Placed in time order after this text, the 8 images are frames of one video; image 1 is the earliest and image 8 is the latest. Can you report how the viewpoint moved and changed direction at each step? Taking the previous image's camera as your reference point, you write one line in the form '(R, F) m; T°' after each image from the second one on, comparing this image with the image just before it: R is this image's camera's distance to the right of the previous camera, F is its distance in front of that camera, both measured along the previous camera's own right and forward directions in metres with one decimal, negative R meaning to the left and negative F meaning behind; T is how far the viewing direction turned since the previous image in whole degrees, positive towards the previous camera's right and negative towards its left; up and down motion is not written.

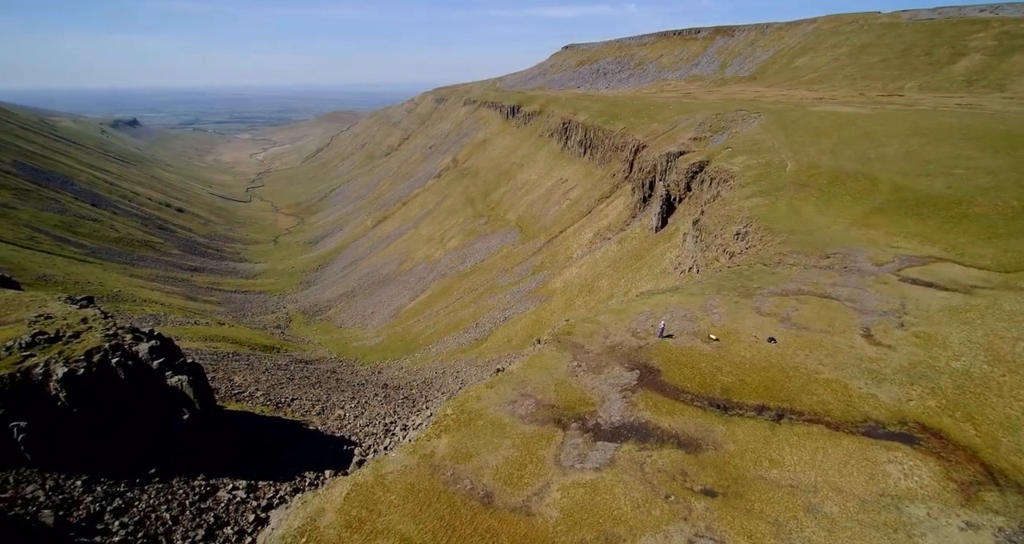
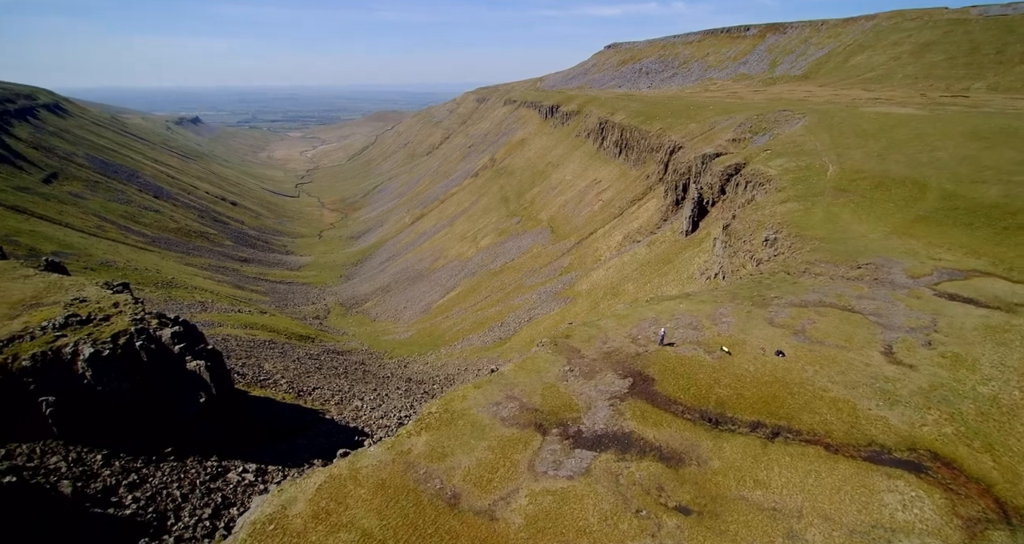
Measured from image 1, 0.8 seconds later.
(+4.4, +0.4) m; -6°
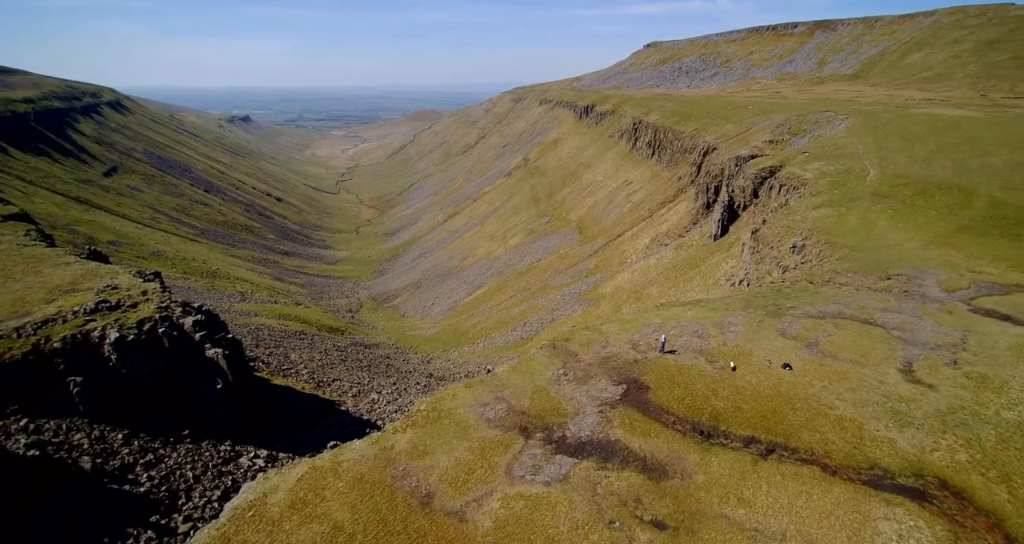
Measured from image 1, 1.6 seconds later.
(+3.8, +0.3) m; -5°
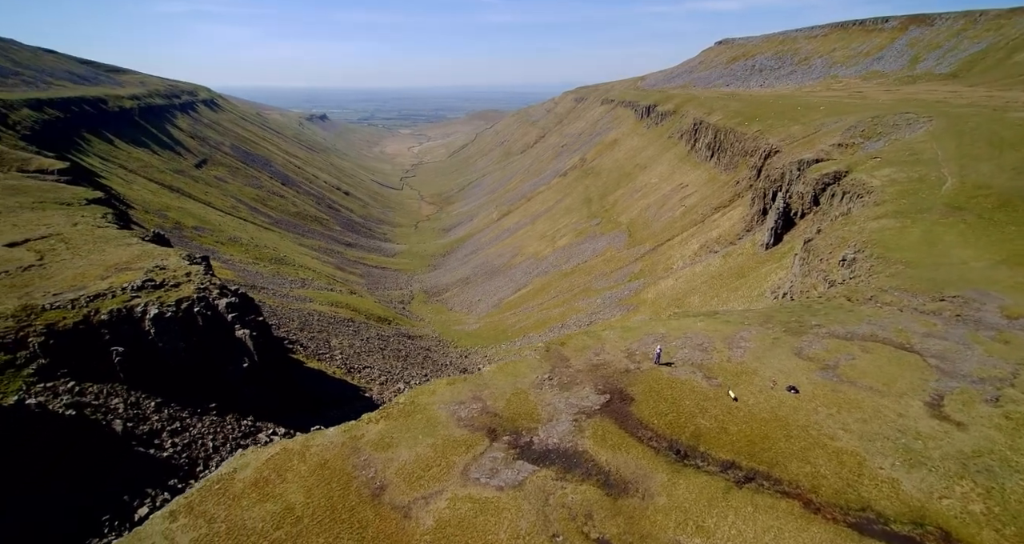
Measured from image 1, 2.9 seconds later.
(+6.7, +1.0) m; -8°
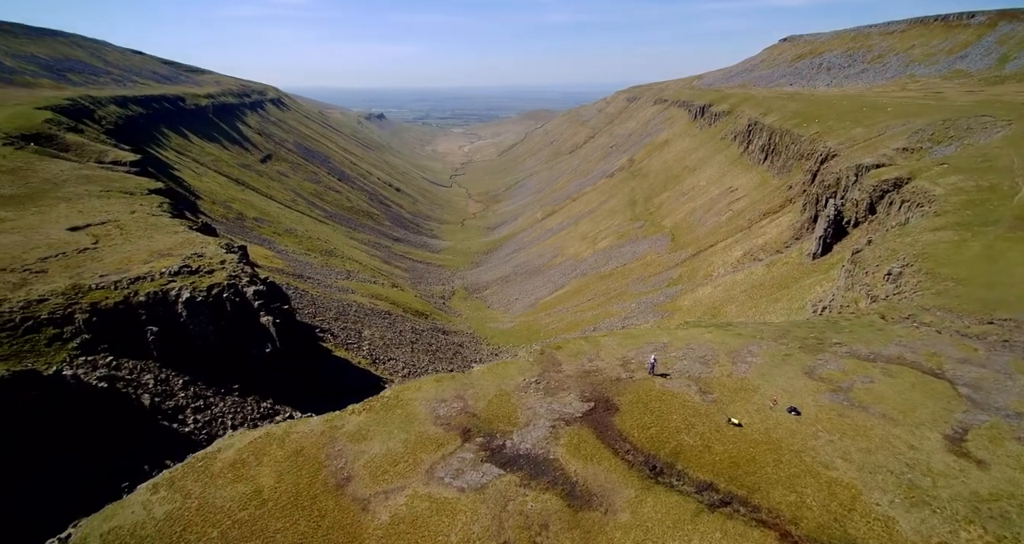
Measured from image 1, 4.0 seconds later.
(+5.3, +0.9) m; -7°
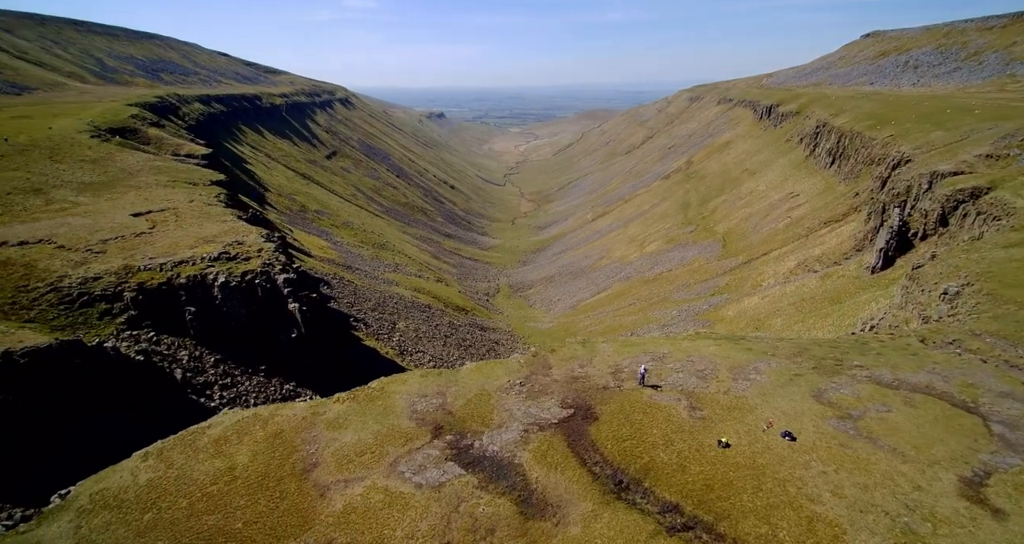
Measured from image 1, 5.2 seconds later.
(+5.9, +1.2) m; -8°
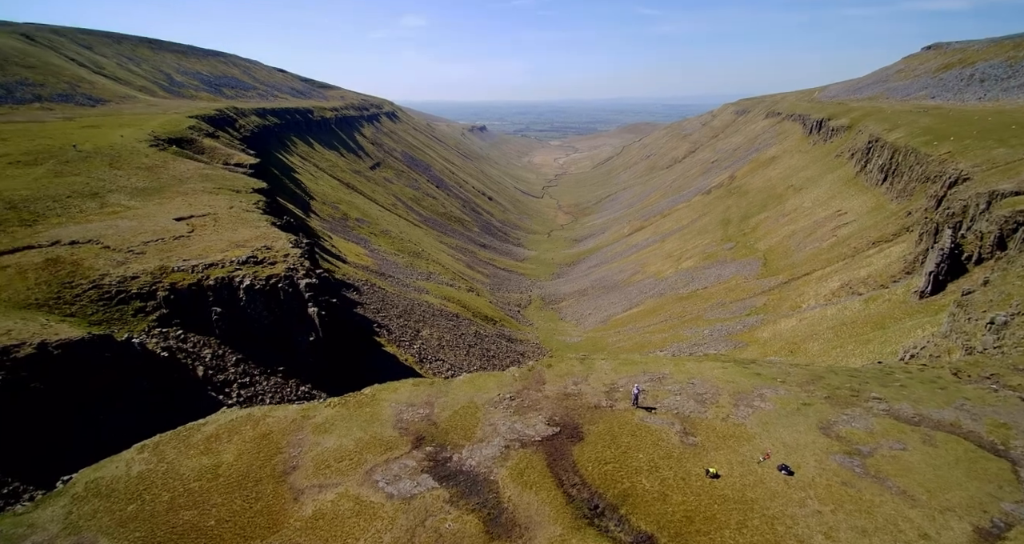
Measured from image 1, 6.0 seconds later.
(+3.9, +1.0) m; -6°
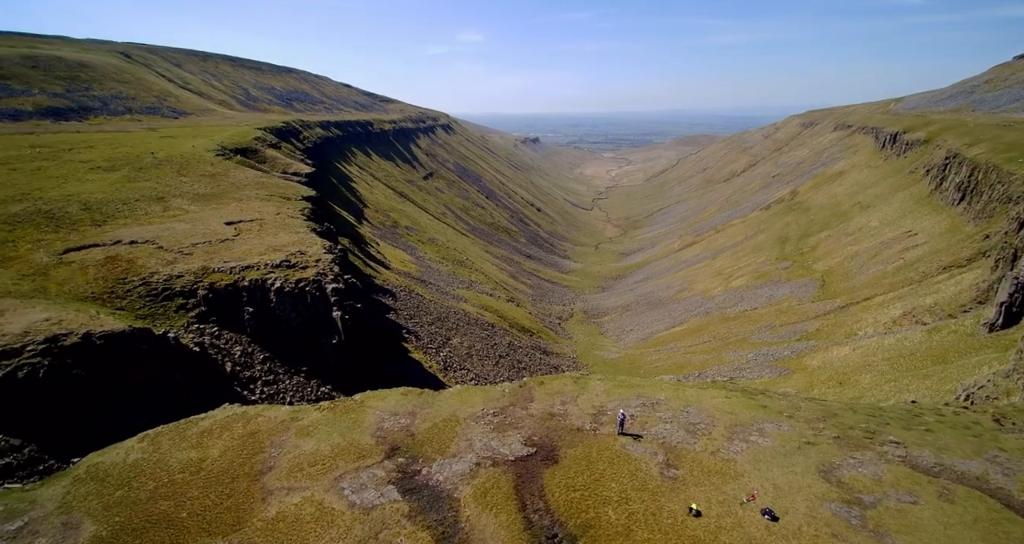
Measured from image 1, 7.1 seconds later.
(+5.2, +1.4) m; -7°
